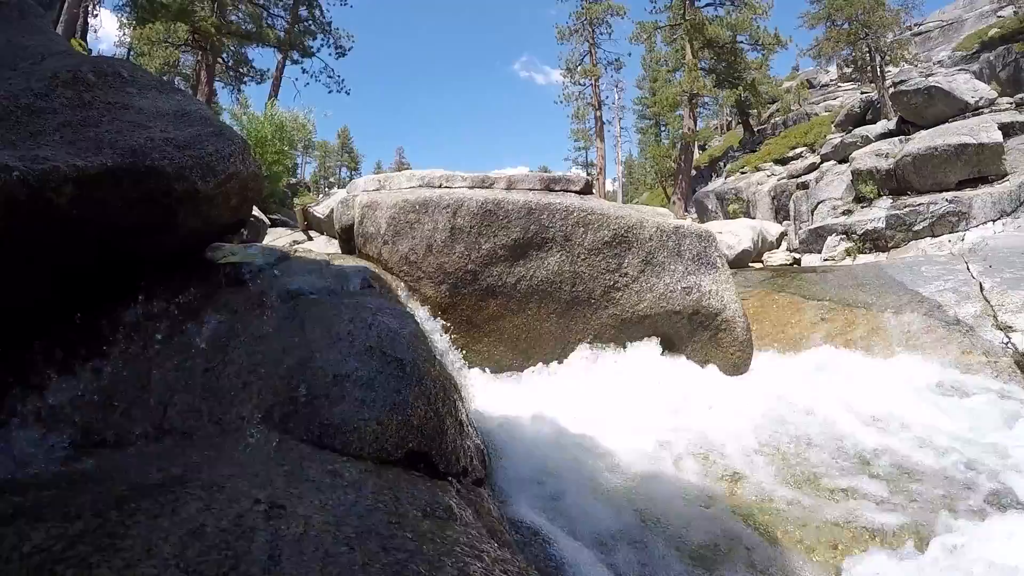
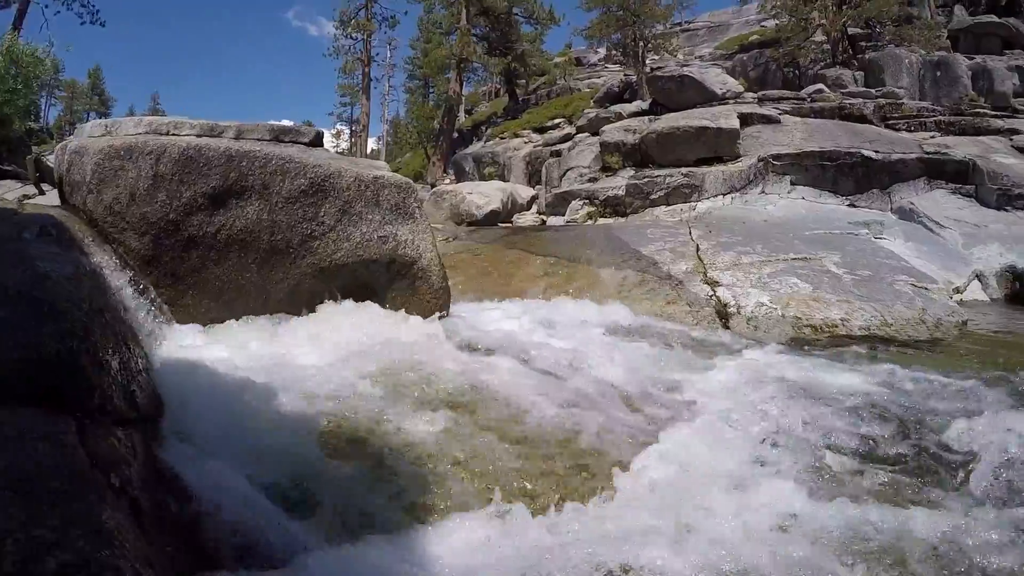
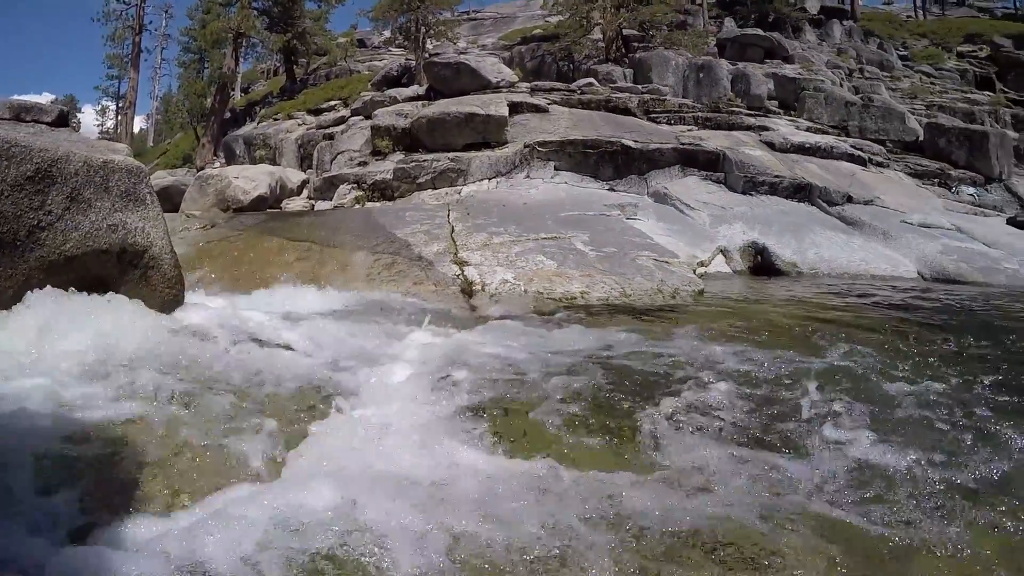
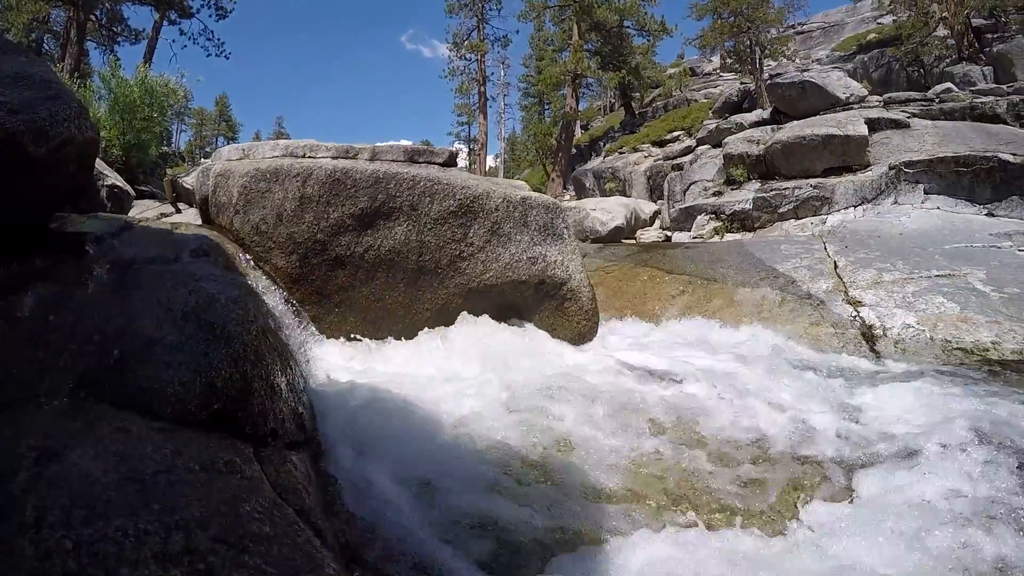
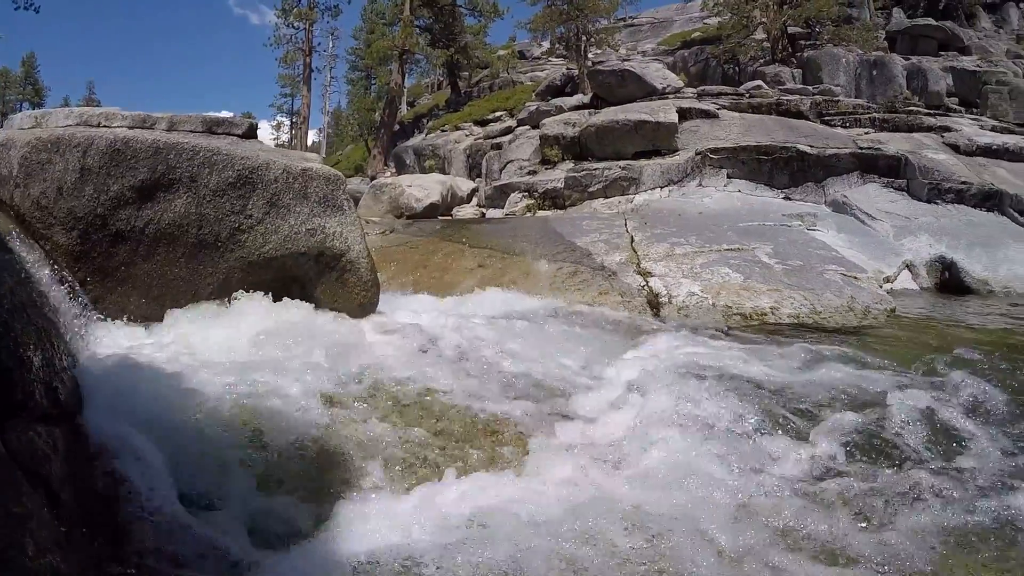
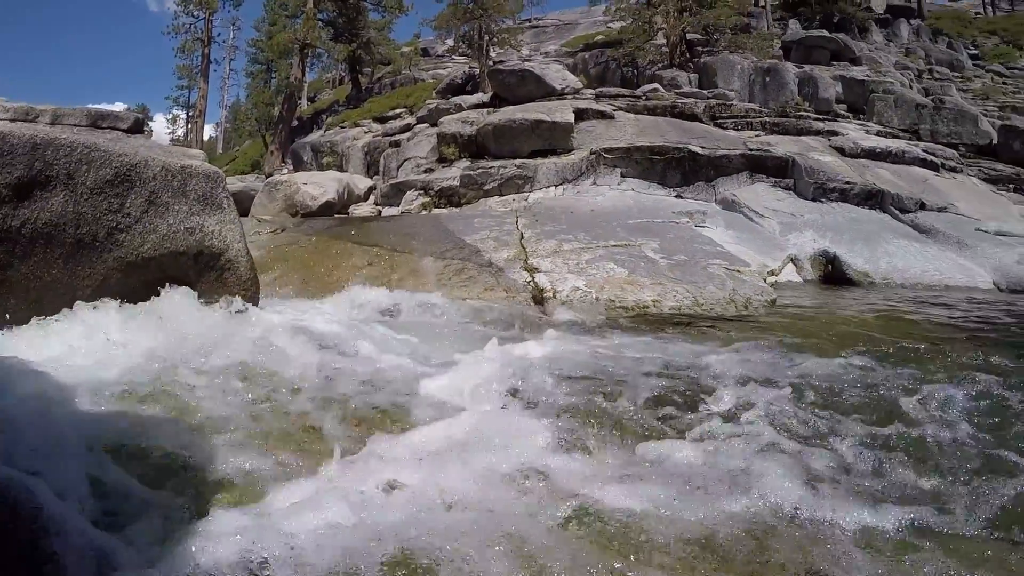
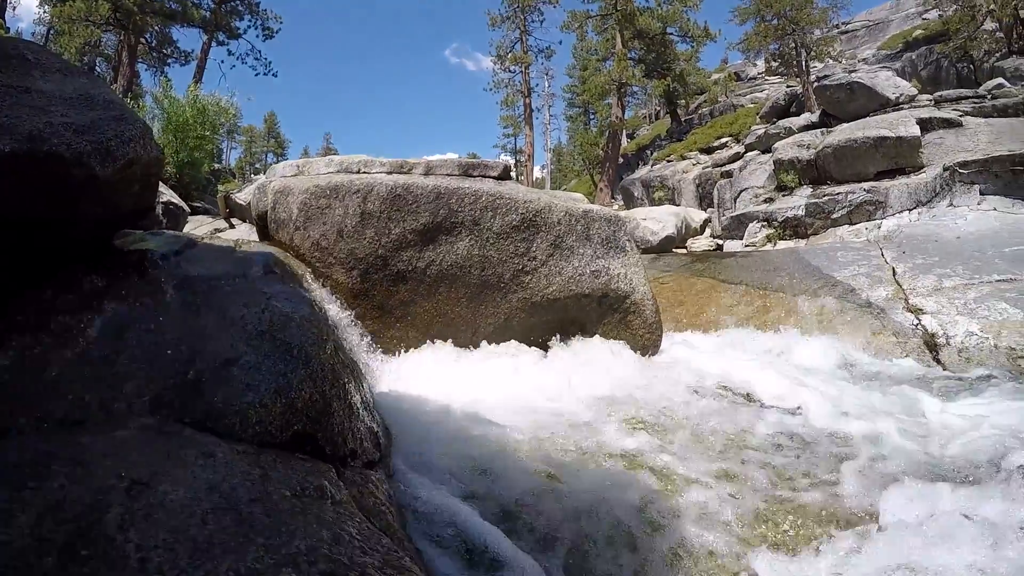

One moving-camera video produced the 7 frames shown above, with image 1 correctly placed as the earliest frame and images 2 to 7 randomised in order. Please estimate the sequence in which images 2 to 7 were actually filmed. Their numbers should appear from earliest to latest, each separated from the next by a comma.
7, 4, 2, 5, 6, 3
